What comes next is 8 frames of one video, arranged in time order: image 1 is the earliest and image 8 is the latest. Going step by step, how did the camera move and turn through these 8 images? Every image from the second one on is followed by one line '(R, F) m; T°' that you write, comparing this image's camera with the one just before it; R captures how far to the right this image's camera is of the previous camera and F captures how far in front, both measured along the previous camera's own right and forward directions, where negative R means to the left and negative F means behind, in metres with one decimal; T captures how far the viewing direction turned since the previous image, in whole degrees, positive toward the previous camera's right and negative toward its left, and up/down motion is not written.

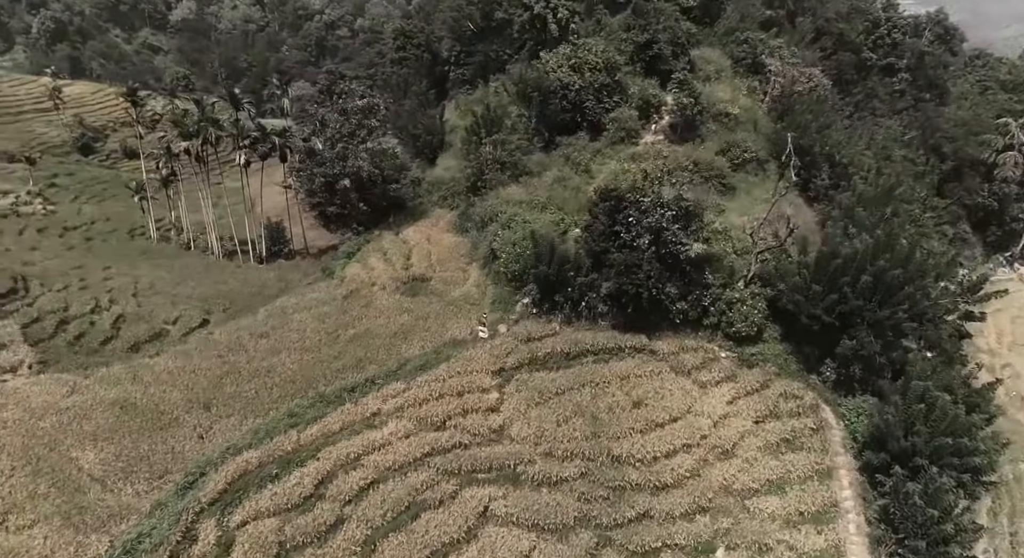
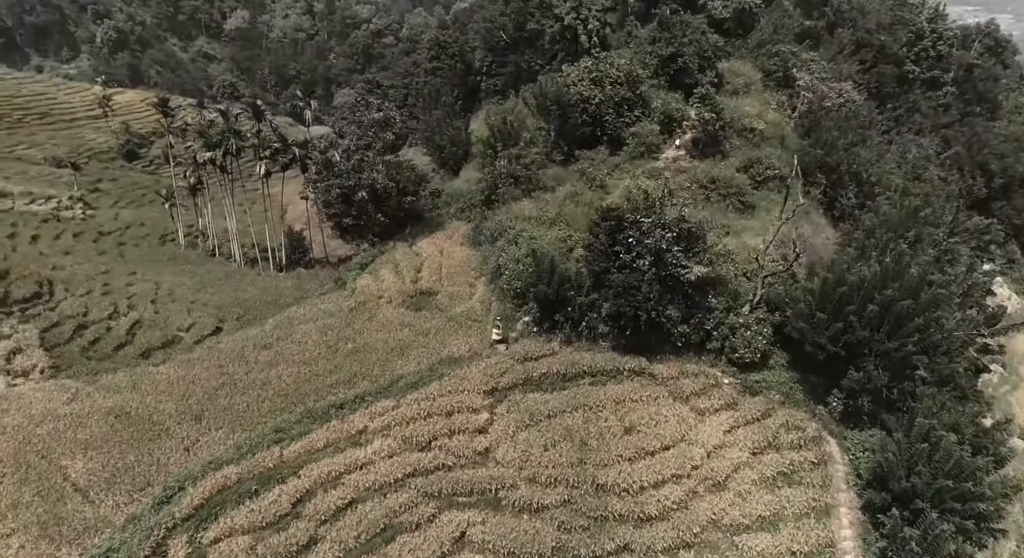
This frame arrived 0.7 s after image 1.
(+1.3, +0.3) m; -4°
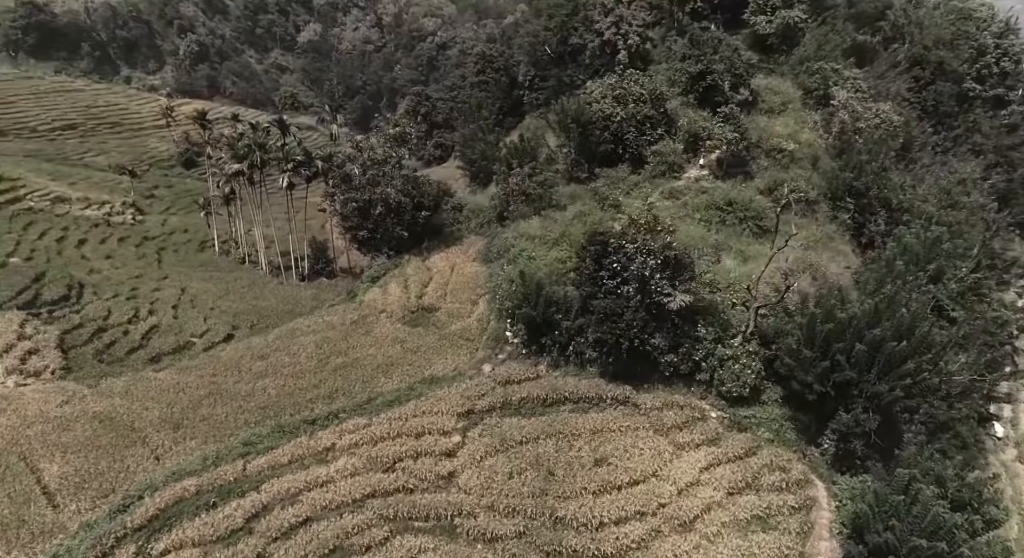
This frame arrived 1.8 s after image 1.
(+2.3, +0.3) m; -5°
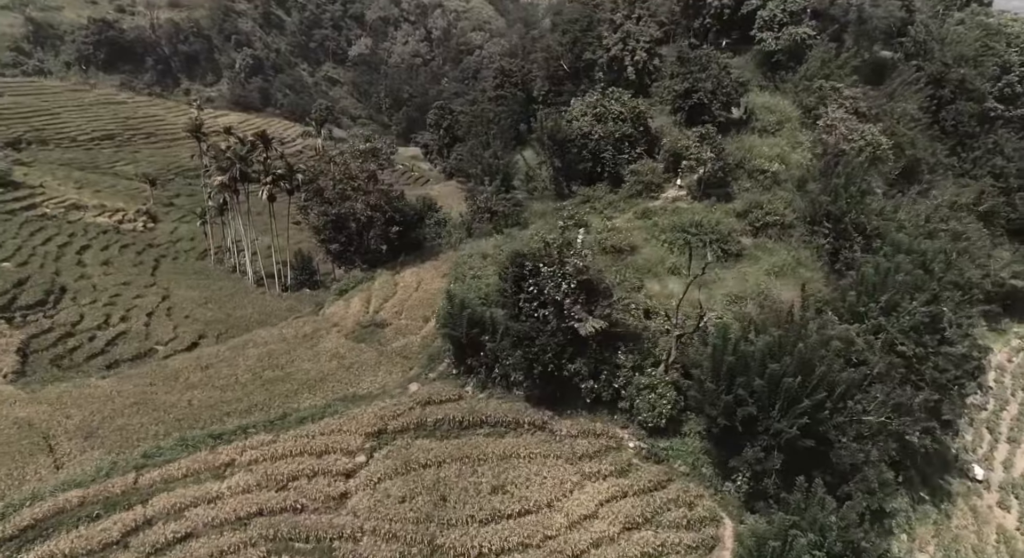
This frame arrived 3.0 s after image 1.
(+3.6, +0.4) m; -4°
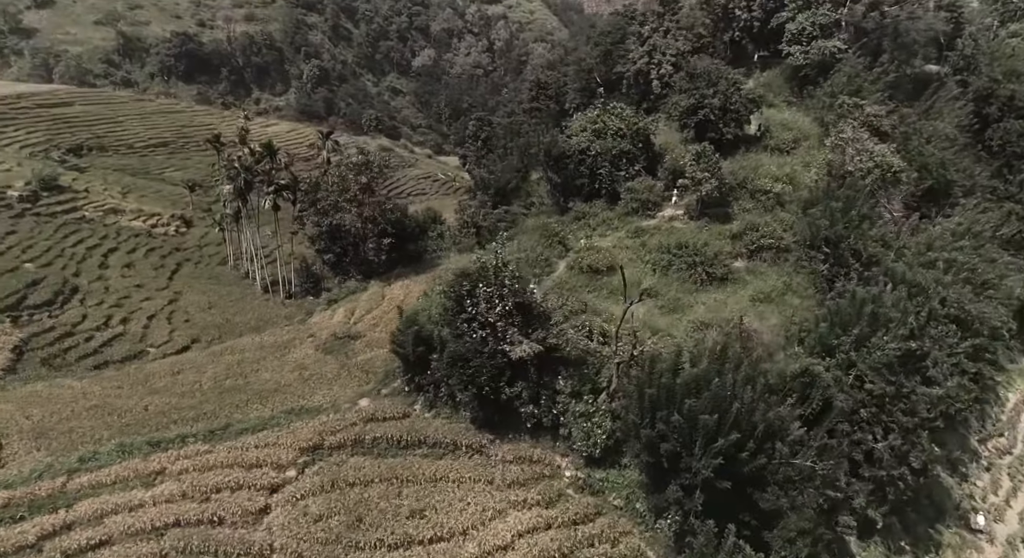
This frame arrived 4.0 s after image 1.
(+3.2, +0.5) m; -5°
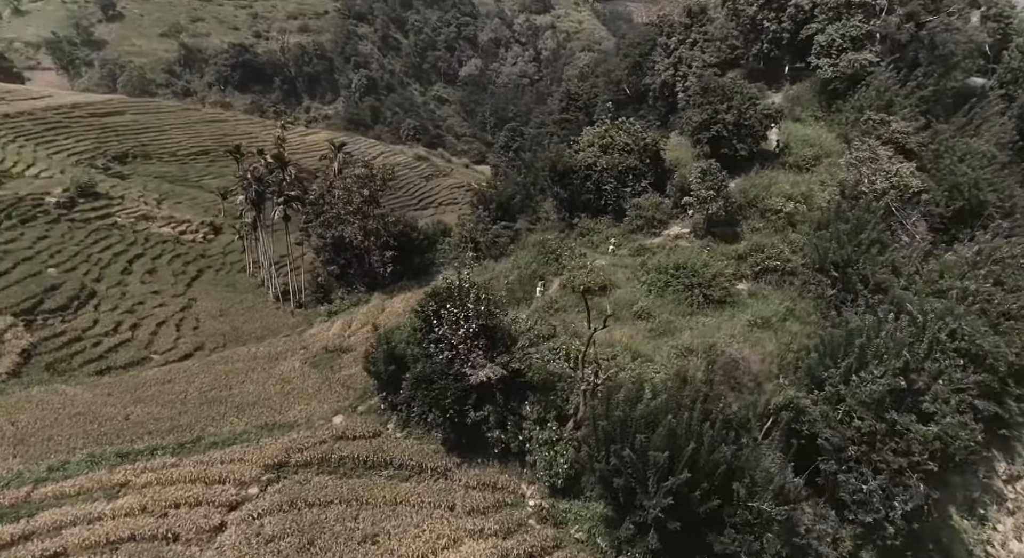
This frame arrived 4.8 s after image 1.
(+2.0, +0.5) m; -4°
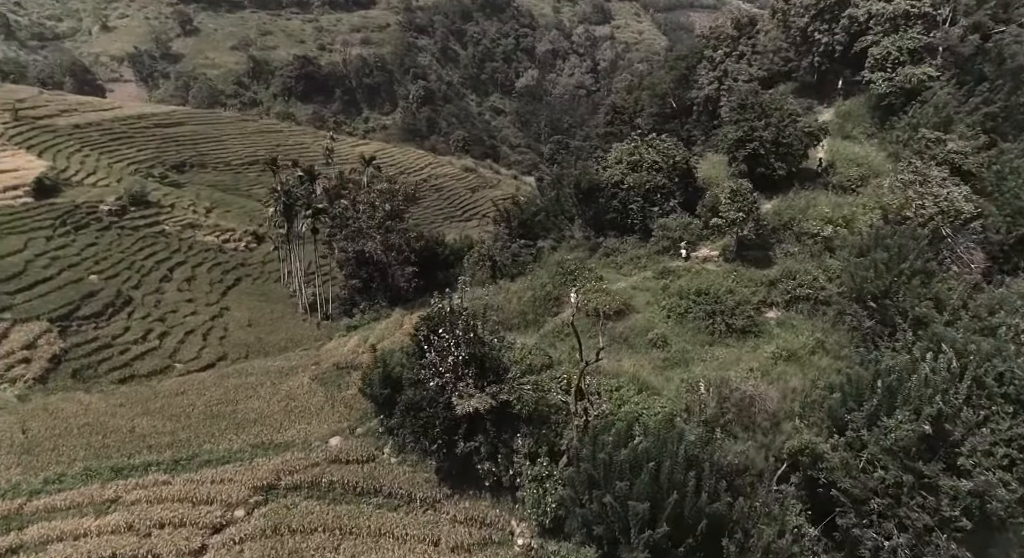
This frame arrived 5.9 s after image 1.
(+1.5, +0.8) m; -5°
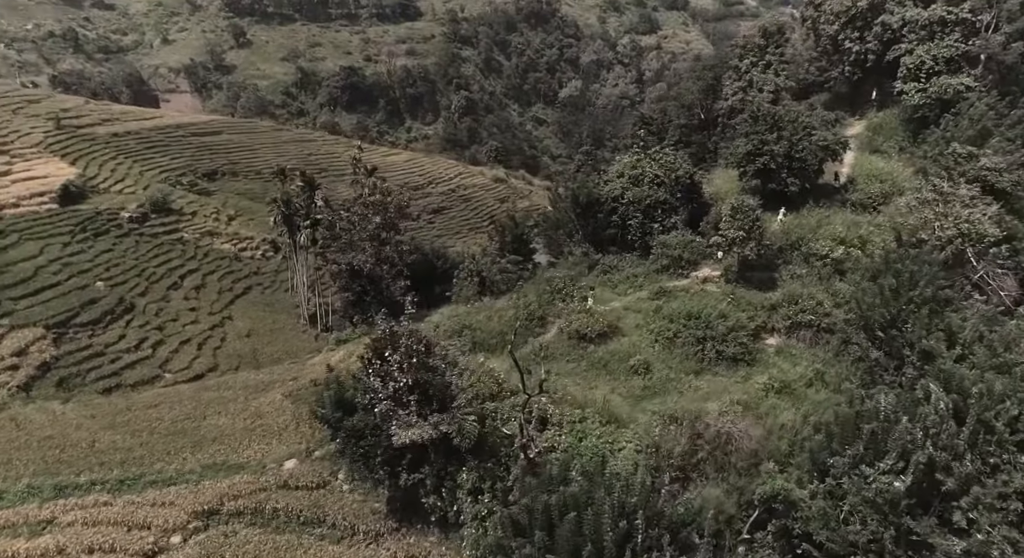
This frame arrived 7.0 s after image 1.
(+2.2, +1.2) m; -4°
